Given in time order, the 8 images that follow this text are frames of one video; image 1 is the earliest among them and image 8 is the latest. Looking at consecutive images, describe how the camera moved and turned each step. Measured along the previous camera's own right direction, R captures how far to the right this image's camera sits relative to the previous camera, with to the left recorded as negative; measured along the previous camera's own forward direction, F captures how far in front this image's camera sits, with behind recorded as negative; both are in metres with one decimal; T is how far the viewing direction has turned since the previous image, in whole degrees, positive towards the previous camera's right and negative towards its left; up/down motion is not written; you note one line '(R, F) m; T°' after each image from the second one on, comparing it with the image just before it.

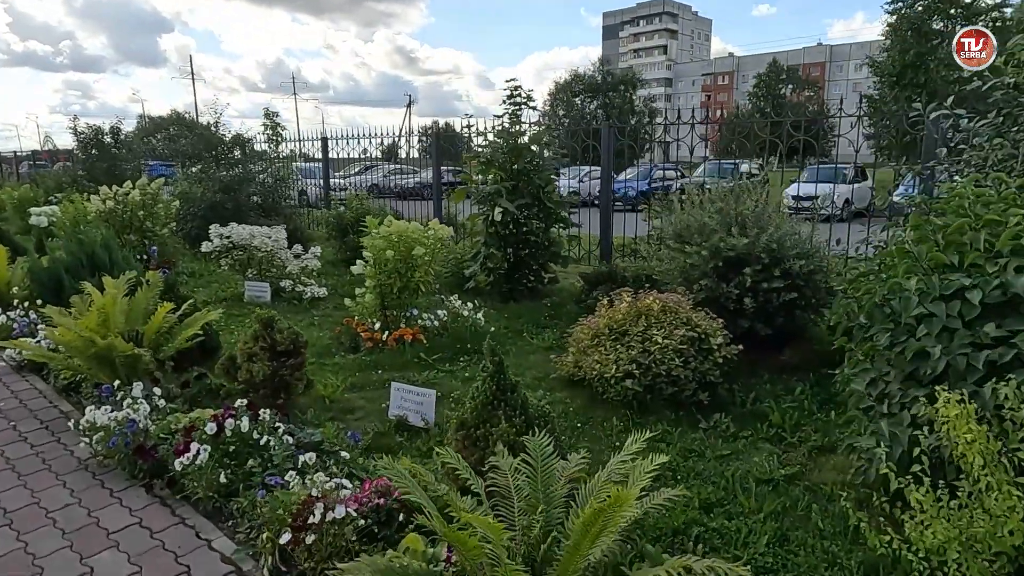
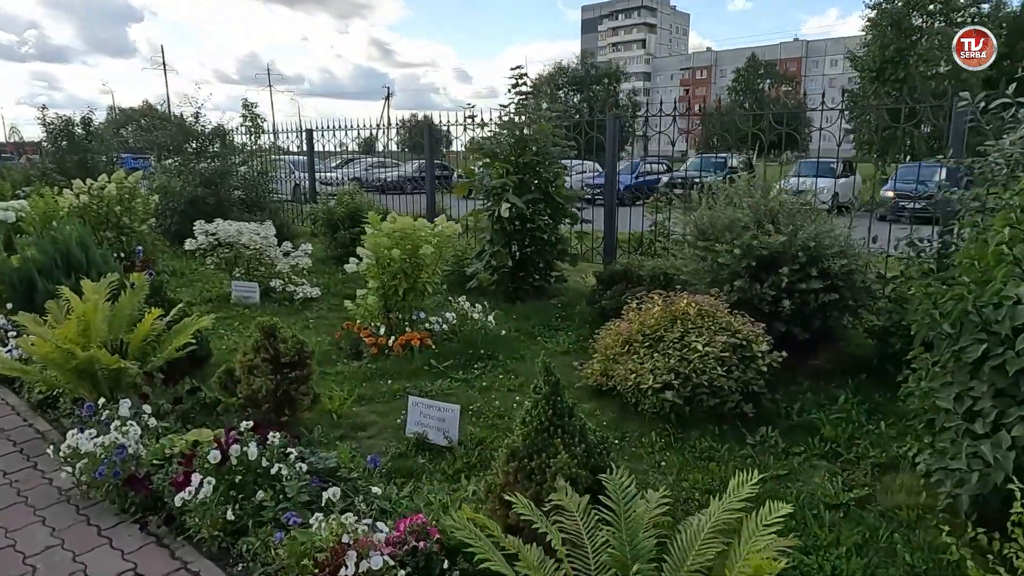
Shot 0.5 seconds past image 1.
(-0.3, +0.3) m; +2°
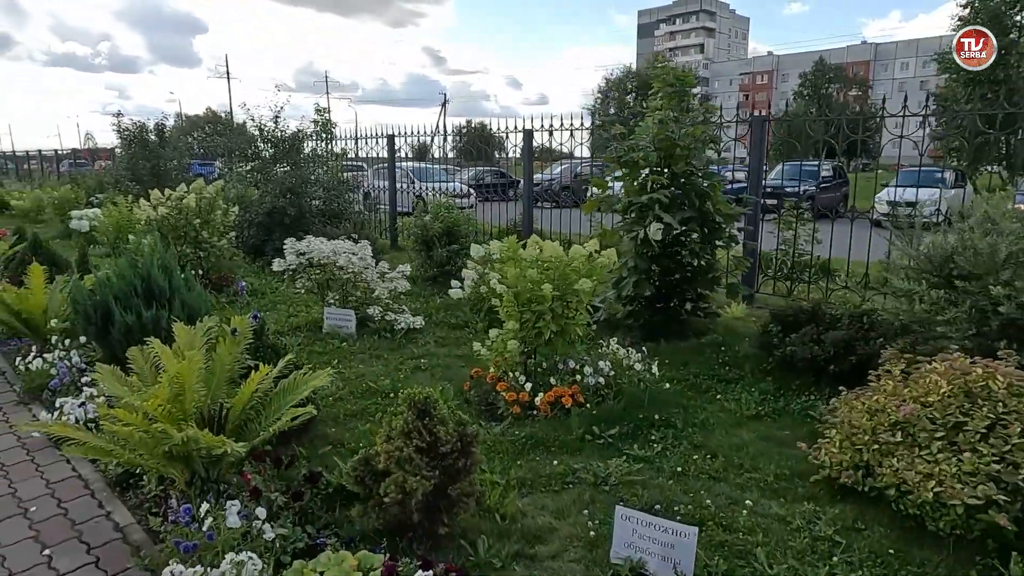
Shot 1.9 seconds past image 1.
(-0.8, +1.0) m; -4°
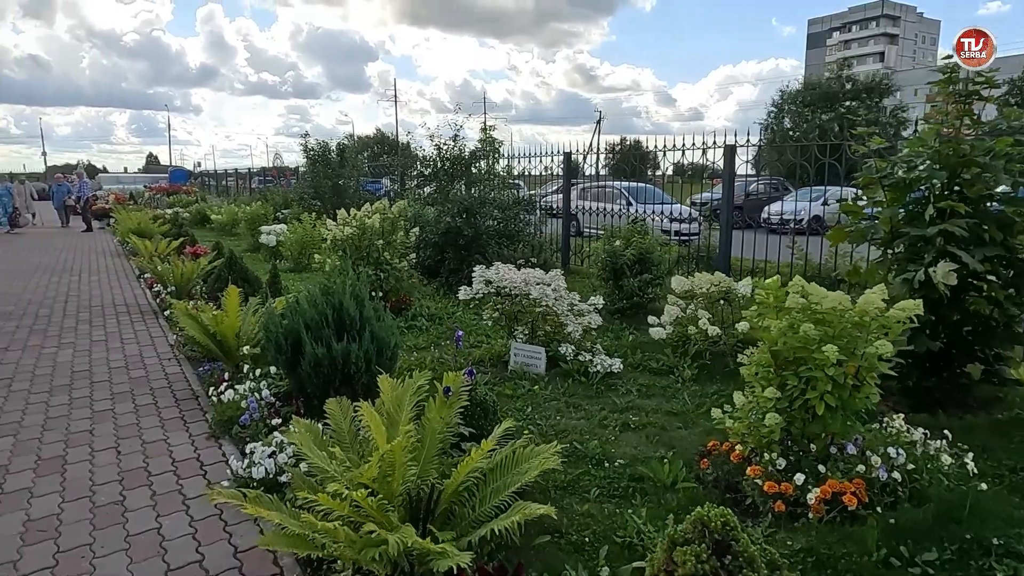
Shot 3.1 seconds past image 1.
(-0.5, +0.7) m; -12°
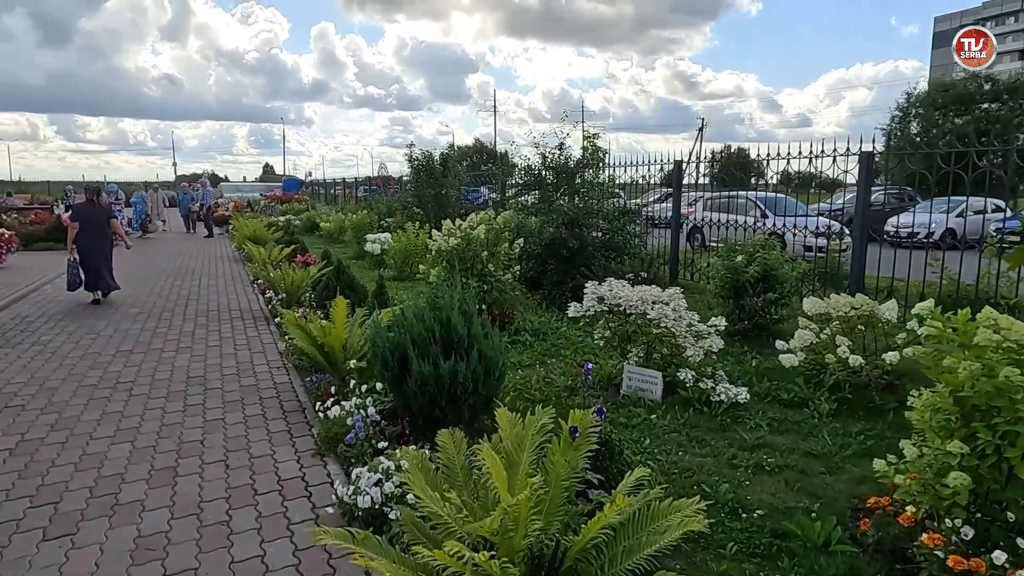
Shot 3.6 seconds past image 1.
(-0.2, +0.3) m; -8°
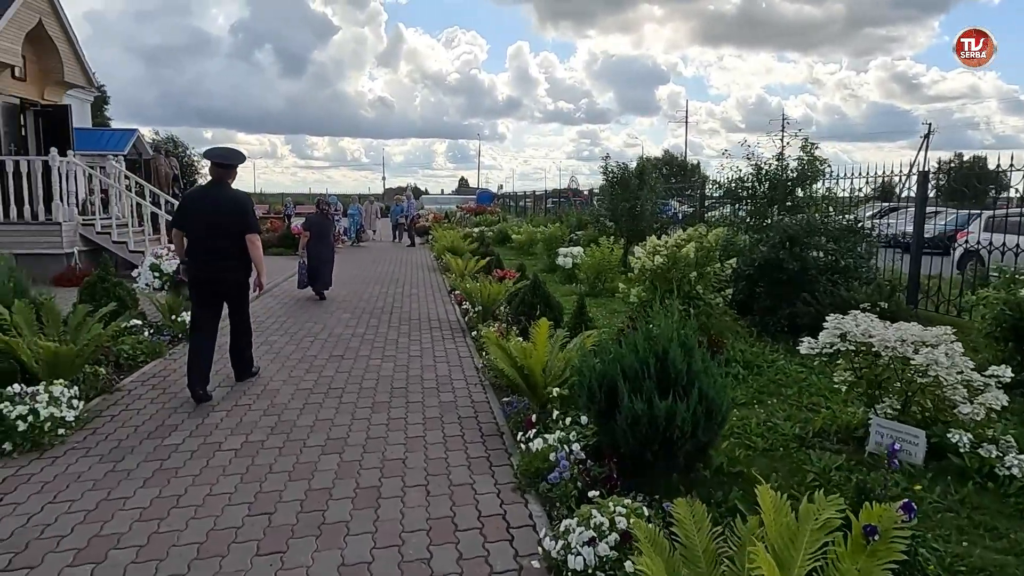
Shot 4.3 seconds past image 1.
(-0.2, +0.4) m; -16°
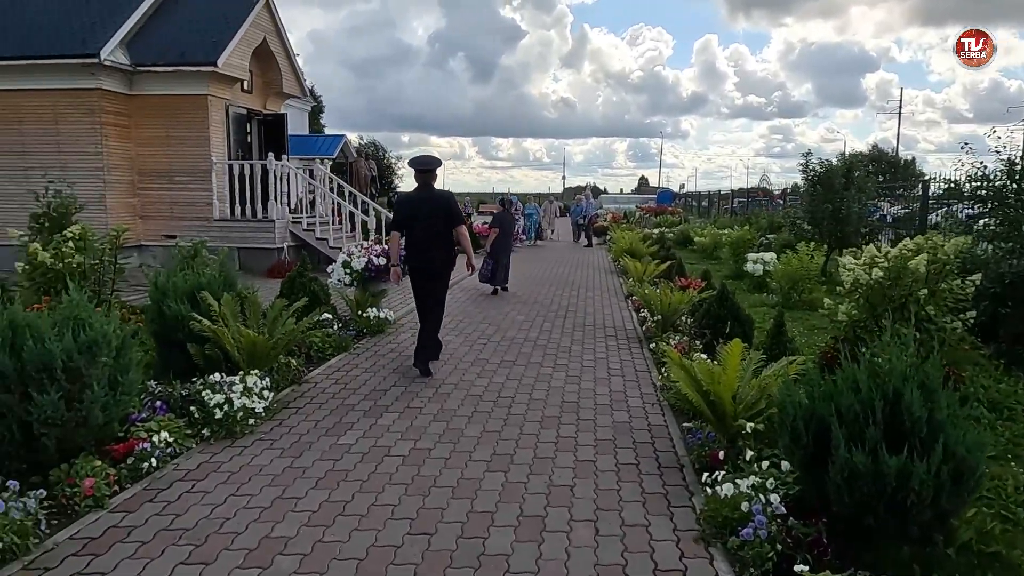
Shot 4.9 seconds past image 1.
(-0.1, +0.4) m; -15°
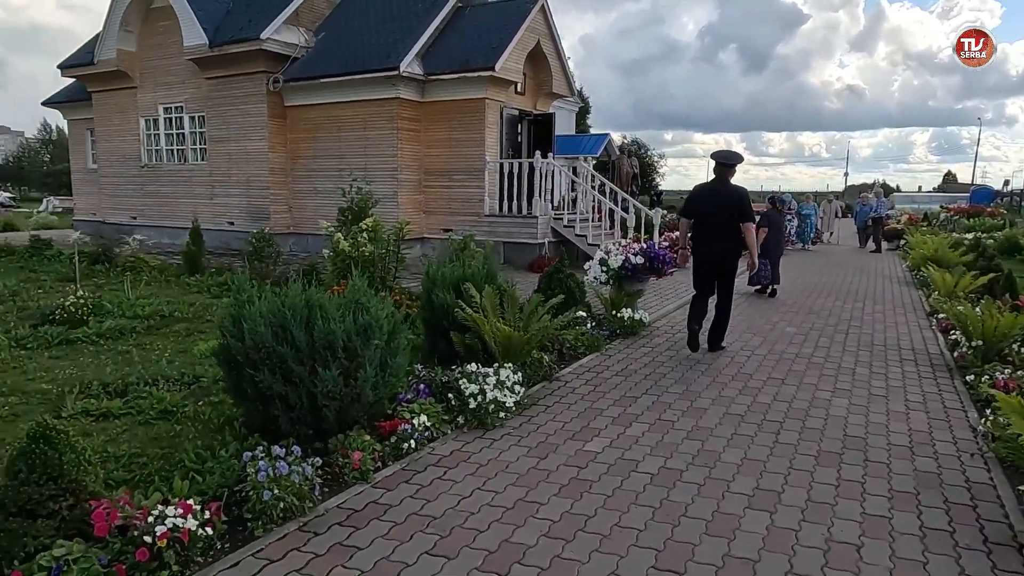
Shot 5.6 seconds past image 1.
(-0.1, +0.3) m; -22°
